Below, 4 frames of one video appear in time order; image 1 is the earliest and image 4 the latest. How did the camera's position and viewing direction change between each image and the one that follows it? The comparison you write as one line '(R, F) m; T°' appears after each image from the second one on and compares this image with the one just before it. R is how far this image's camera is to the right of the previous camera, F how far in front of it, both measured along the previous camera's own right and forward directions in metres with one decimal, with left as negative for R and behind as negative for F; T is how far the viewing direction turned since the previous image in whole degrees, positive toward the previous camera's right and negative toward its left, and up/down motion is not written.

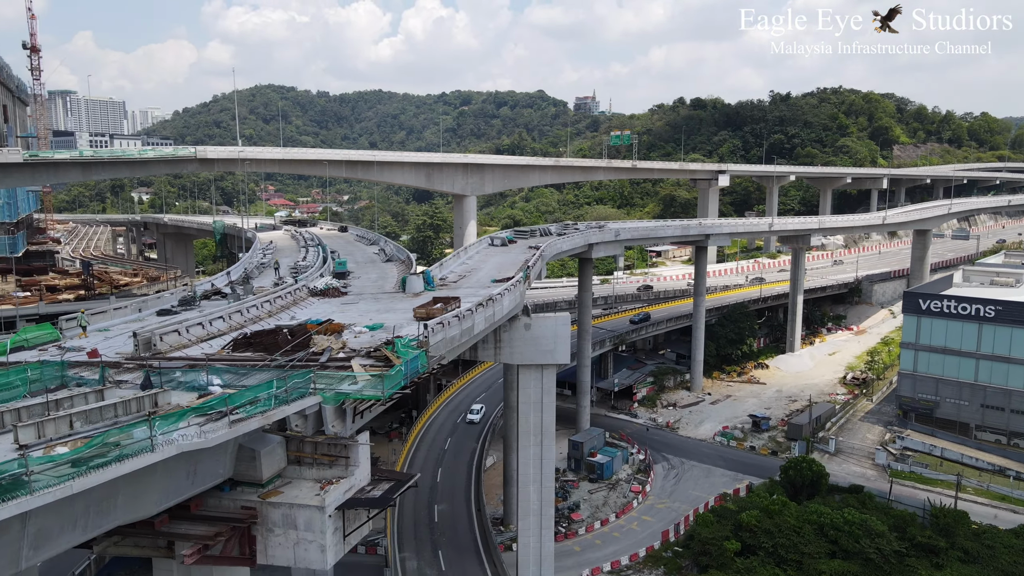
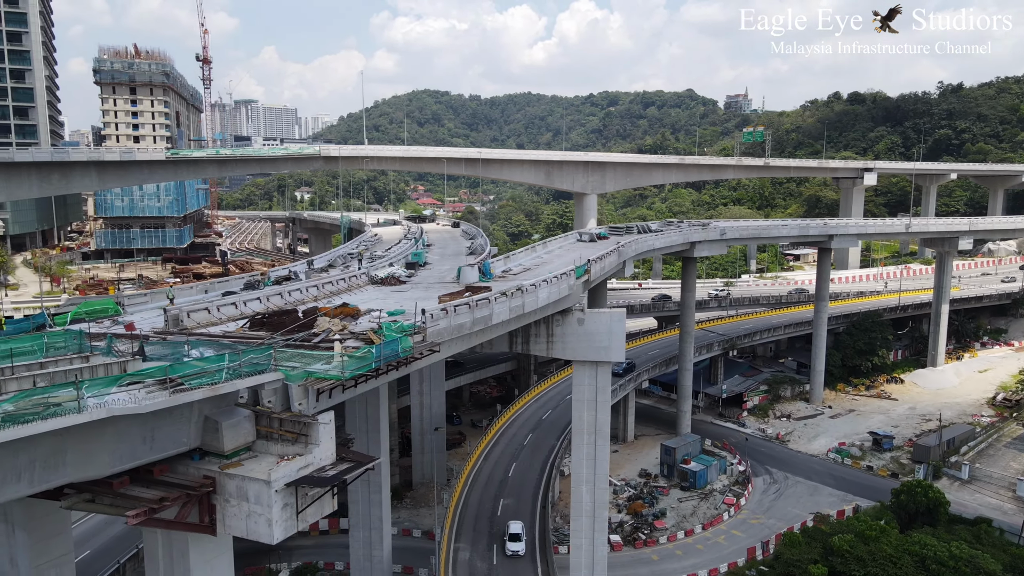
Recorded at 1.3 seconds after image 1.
(+3.9, +0.9) m; -11°
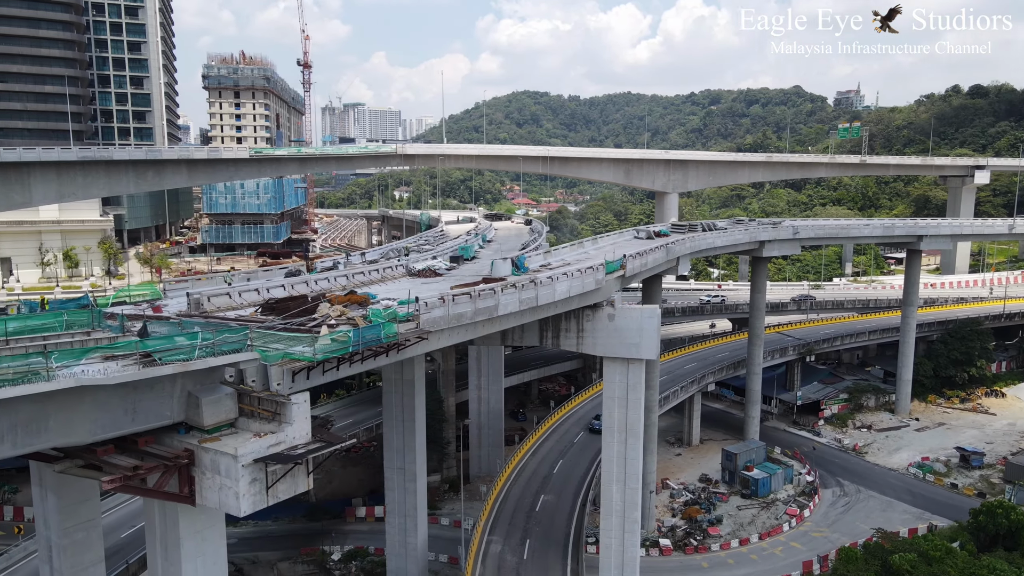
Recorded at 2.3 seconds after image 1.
(+2.9, +0.2) m; -8°
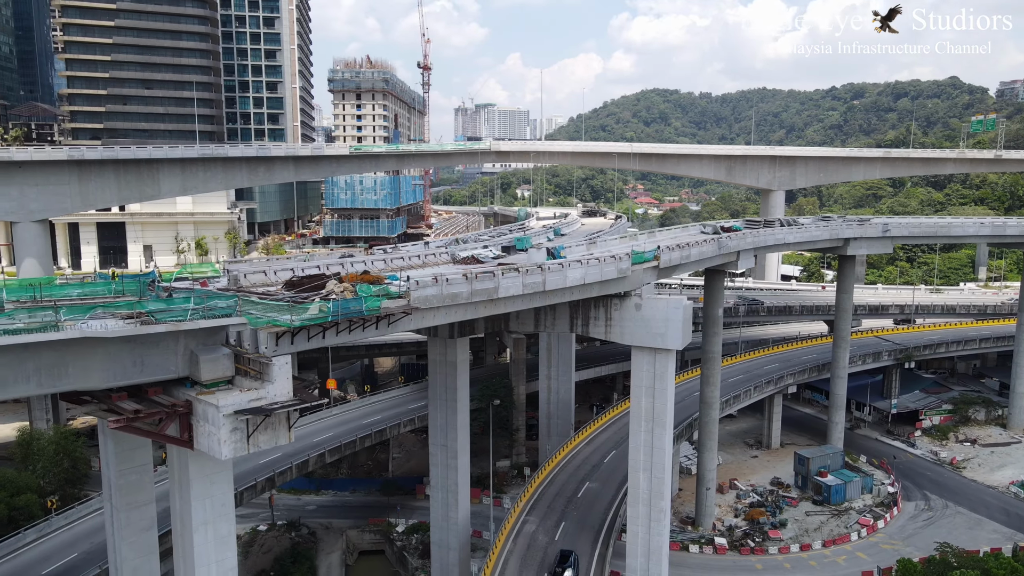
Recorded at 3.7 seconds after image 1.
(+4.2, -0.8) m; -10°
